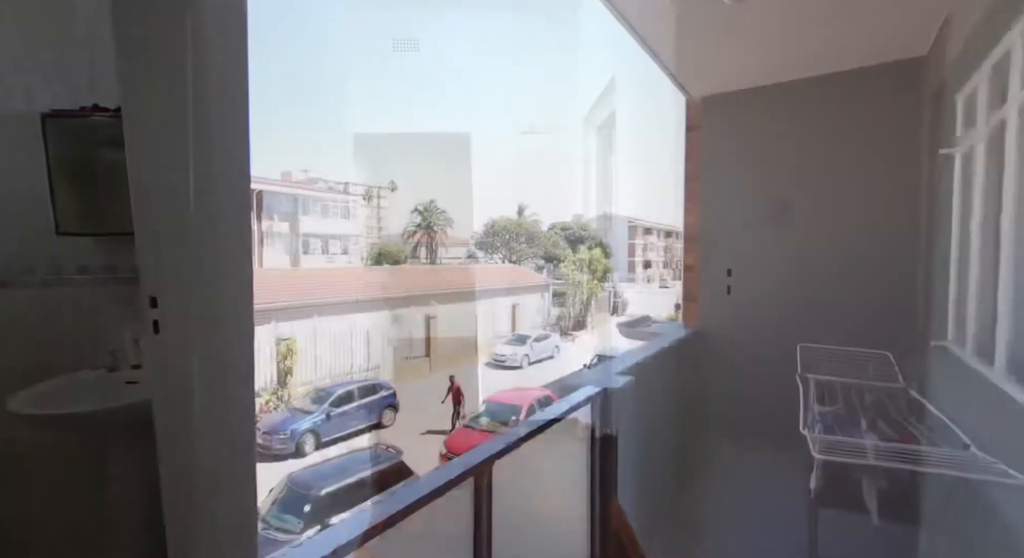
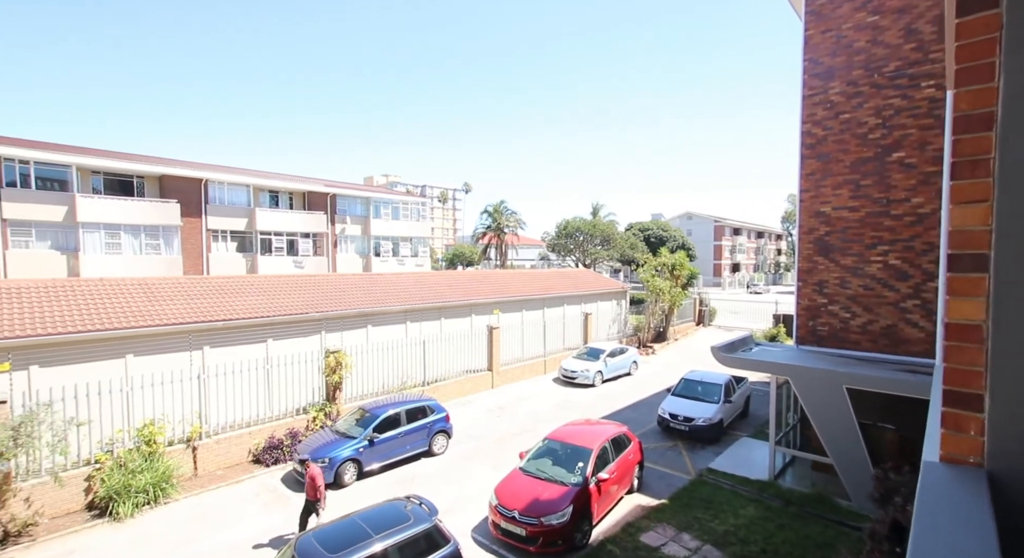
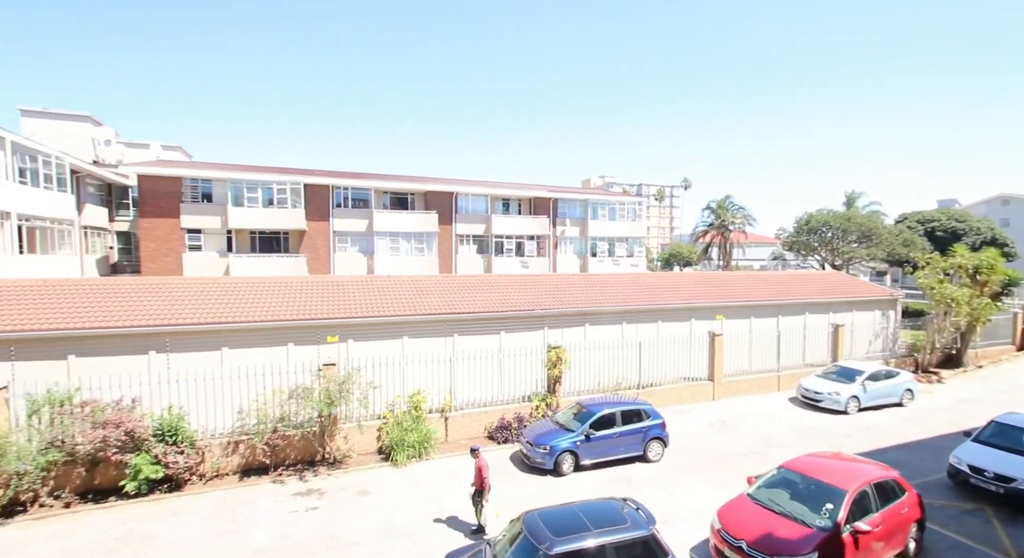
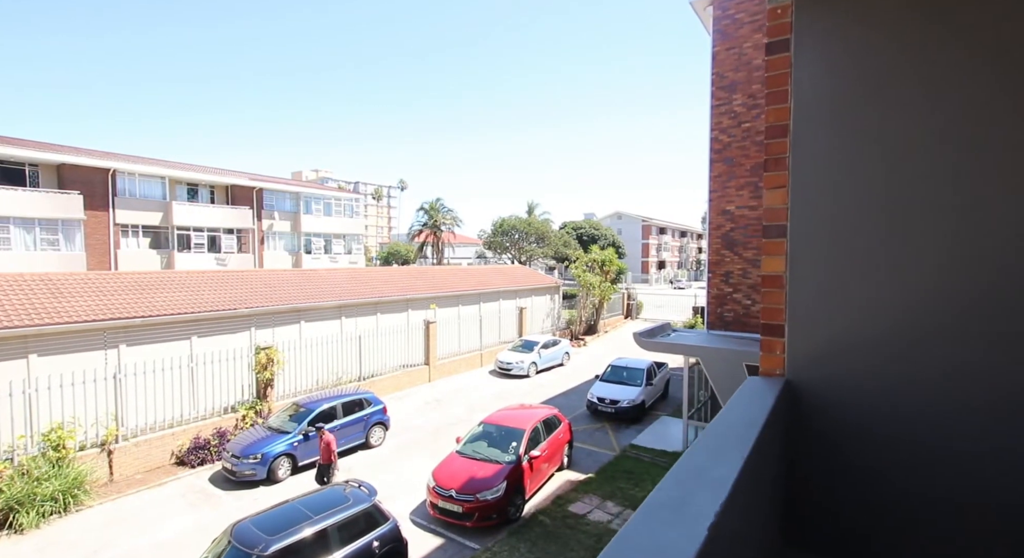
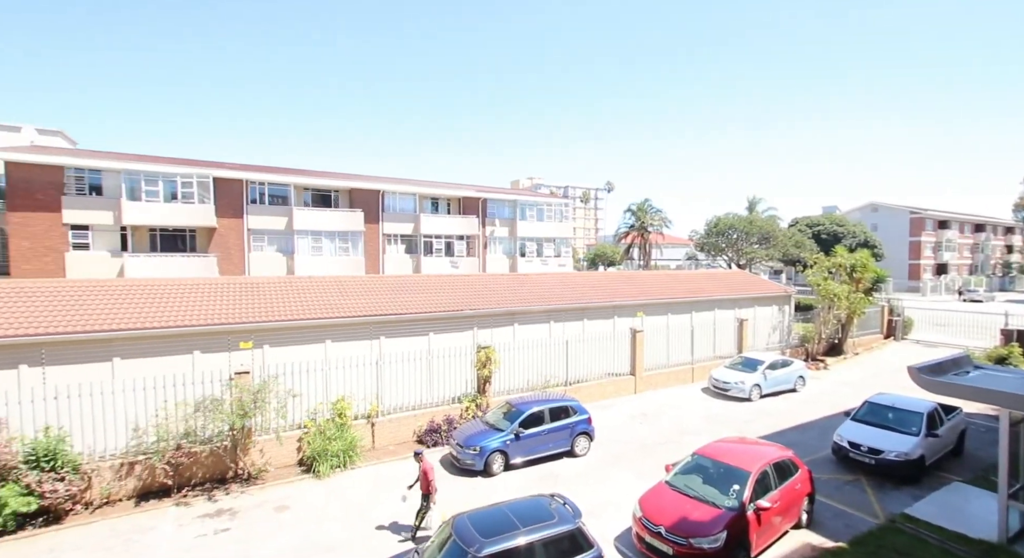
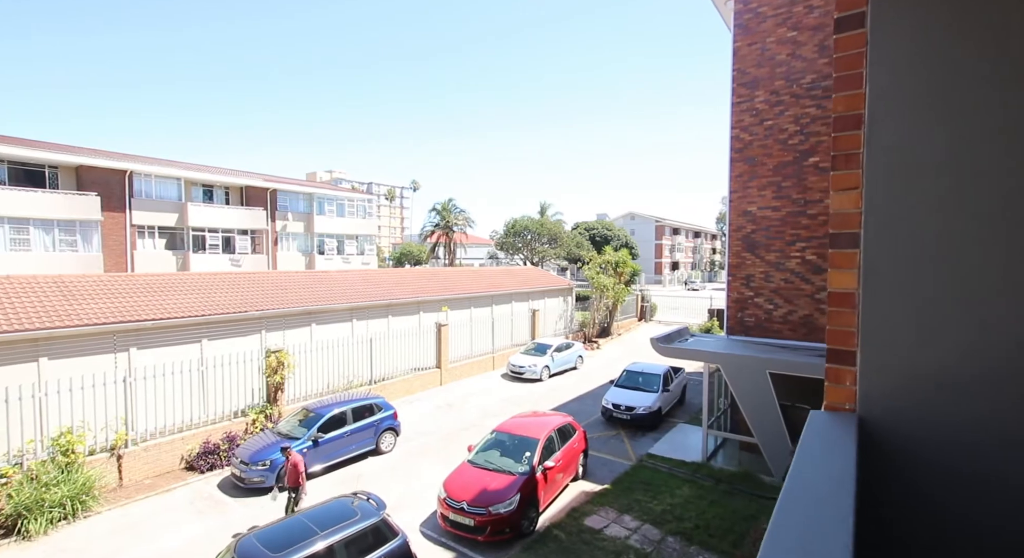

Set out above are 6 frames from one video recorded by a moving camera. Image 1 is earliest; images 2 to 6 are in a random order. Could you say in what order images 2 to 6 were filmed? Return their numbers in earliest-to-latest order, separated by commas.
4, 6, 2, 5, 3
